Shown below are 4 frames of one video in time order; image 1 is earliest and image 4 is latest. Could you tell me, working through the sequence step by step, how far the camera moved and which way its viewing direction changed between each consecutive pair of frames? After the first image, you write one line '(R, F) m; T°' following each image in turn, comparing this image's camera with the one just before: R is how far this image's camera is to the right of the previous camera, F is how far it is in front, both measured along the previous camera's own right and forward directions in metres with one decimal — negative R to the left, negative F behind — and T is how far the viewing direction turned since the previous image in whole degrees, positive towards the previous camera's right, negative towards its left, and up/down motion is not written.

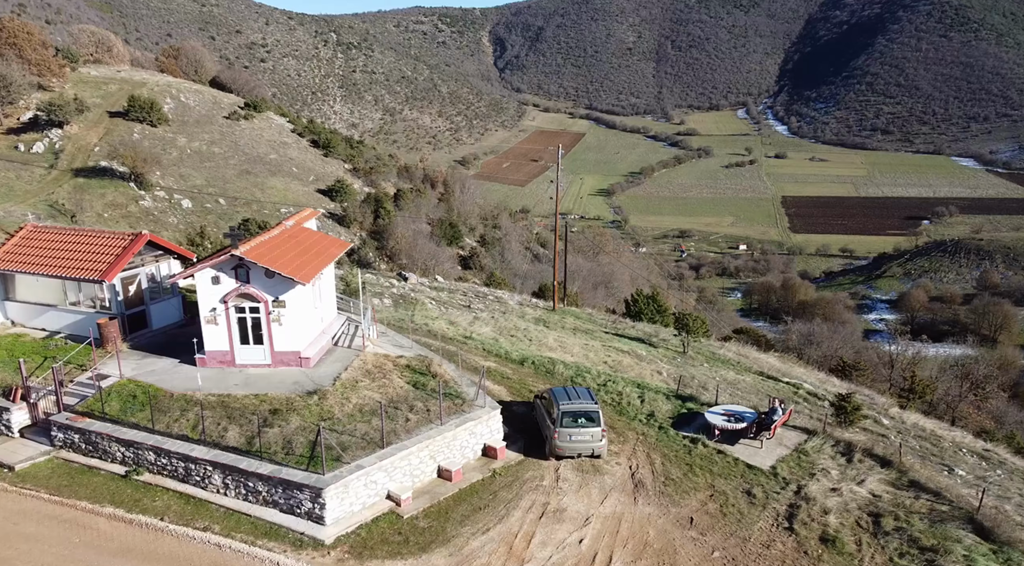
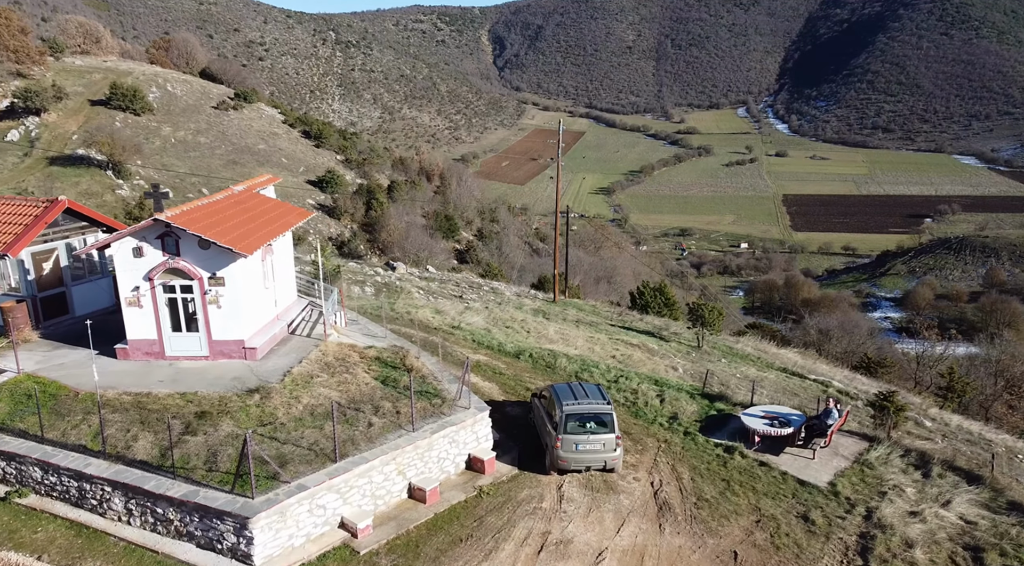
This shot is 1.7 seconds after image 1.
(+0.1, +2.5) m; 0°
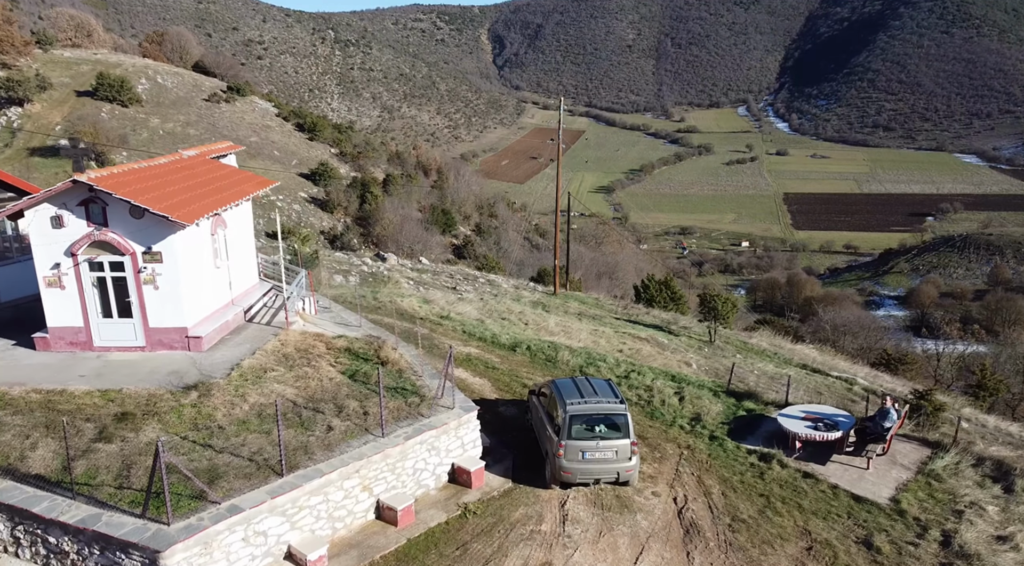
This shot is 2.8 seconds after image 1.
(+0.1, +1.8) m; 0°
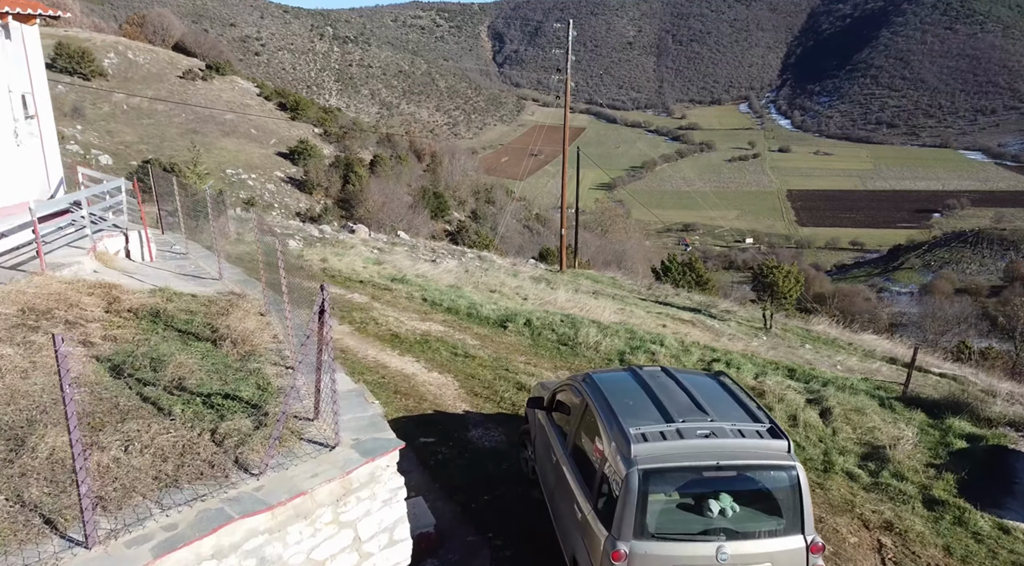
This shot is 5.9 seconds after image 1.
(+0.1, +5.2) m; 0°
